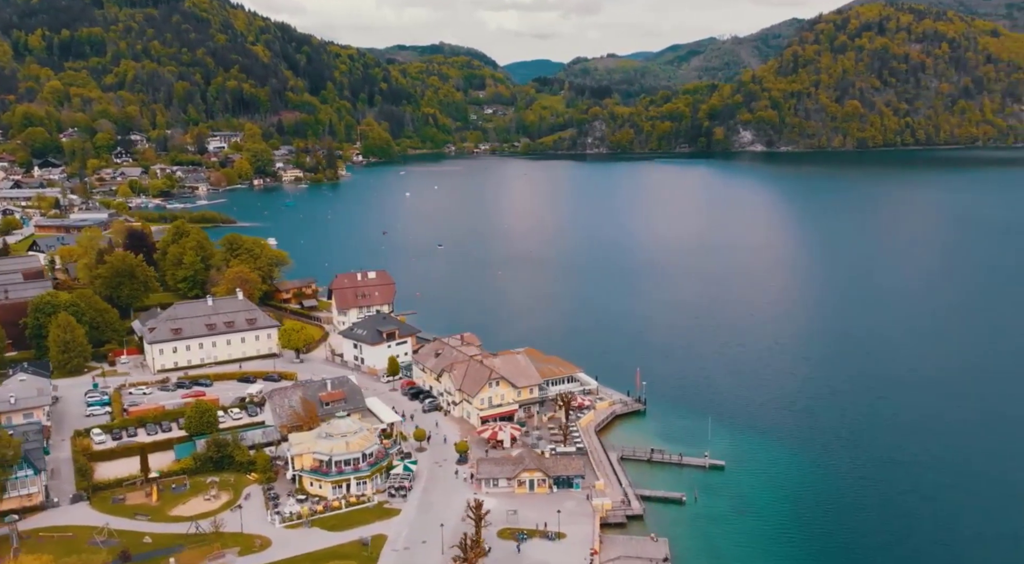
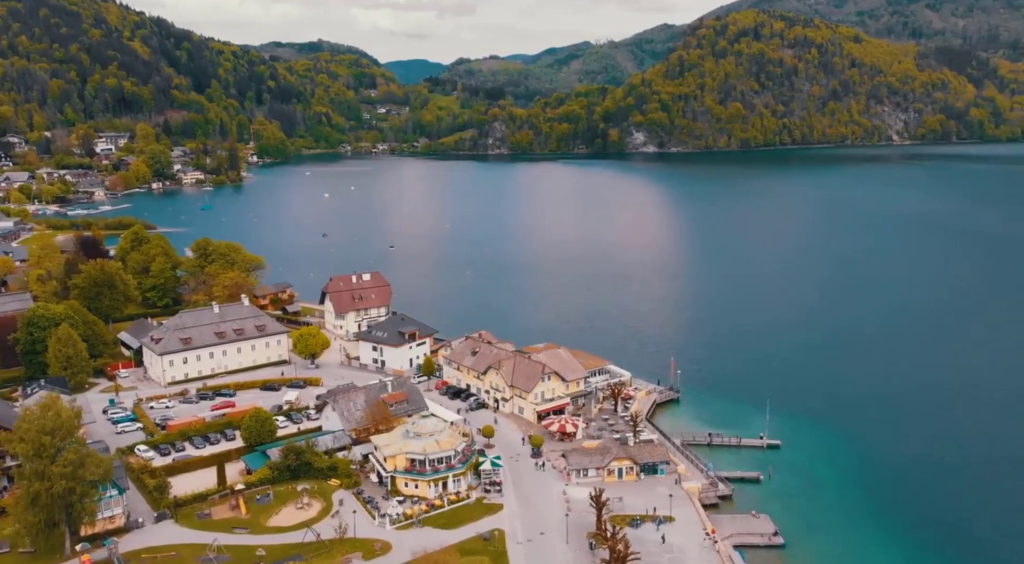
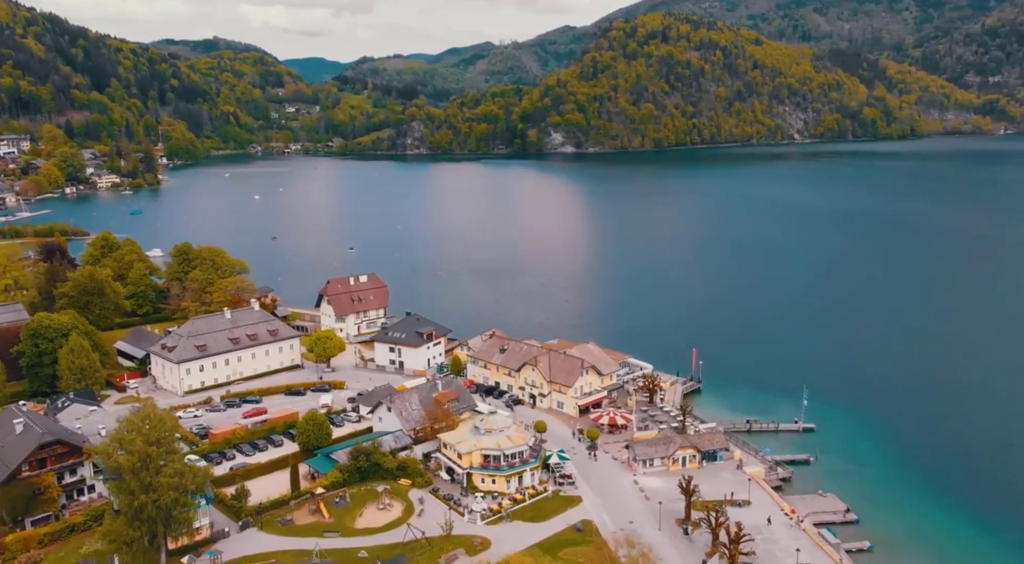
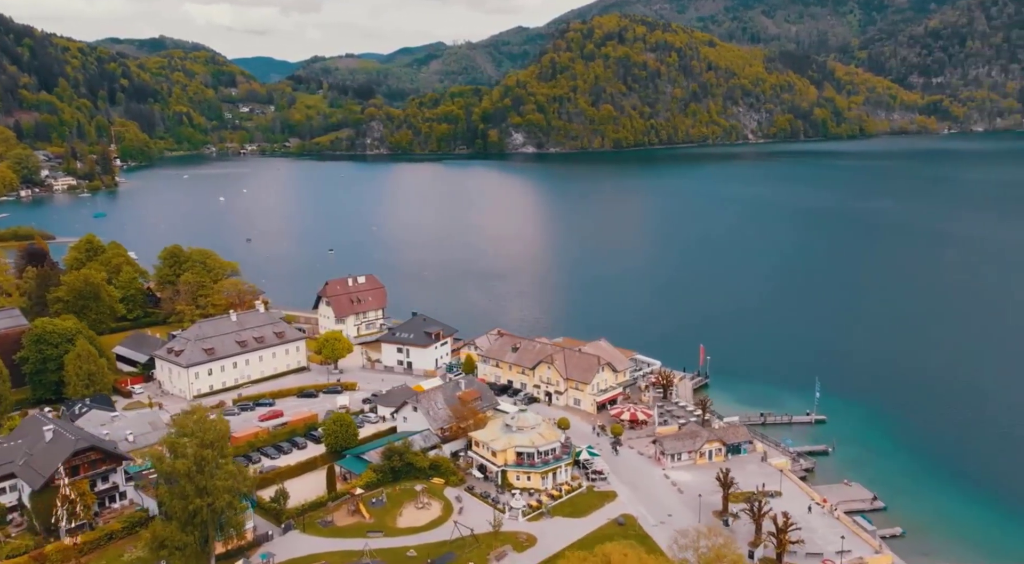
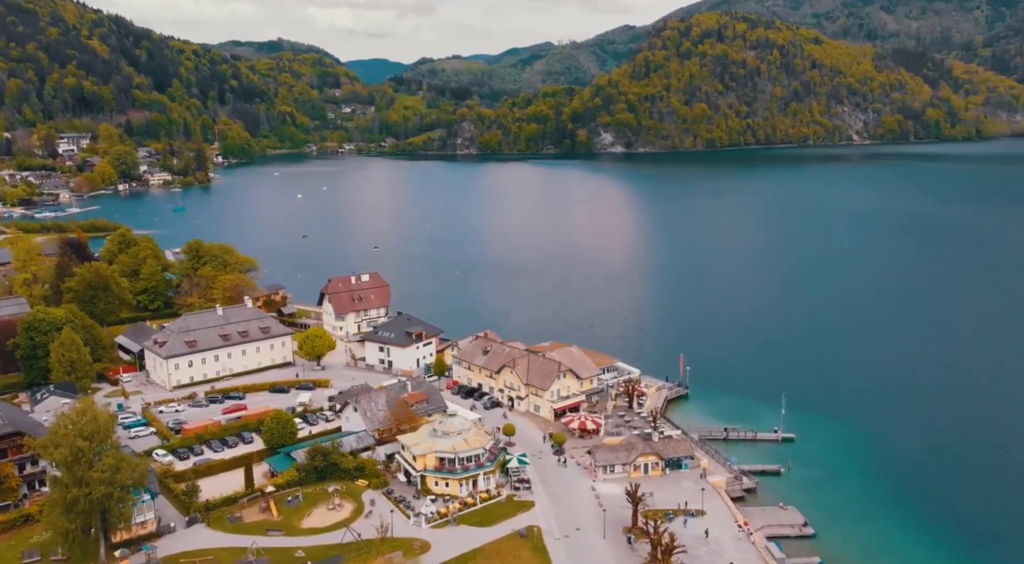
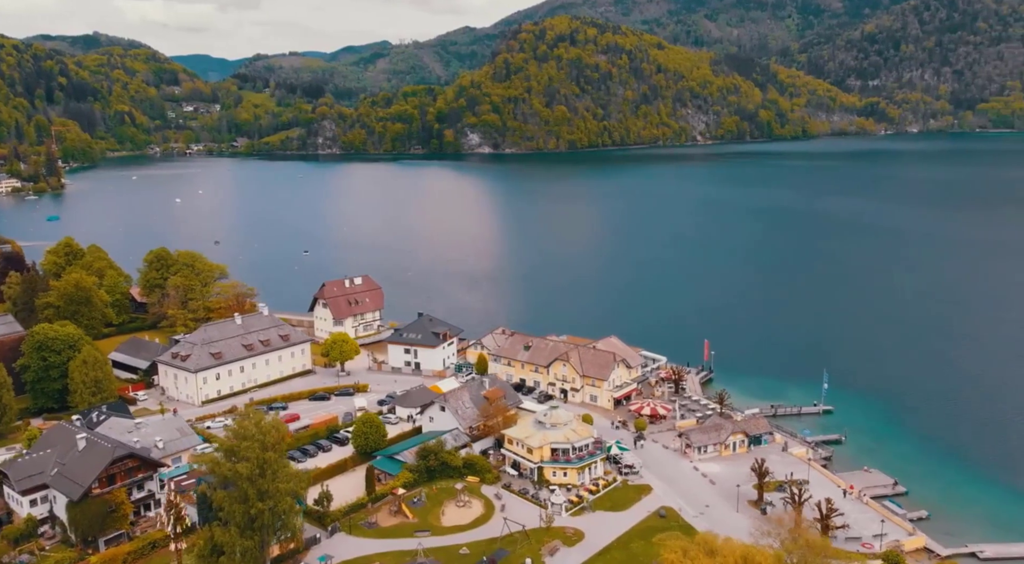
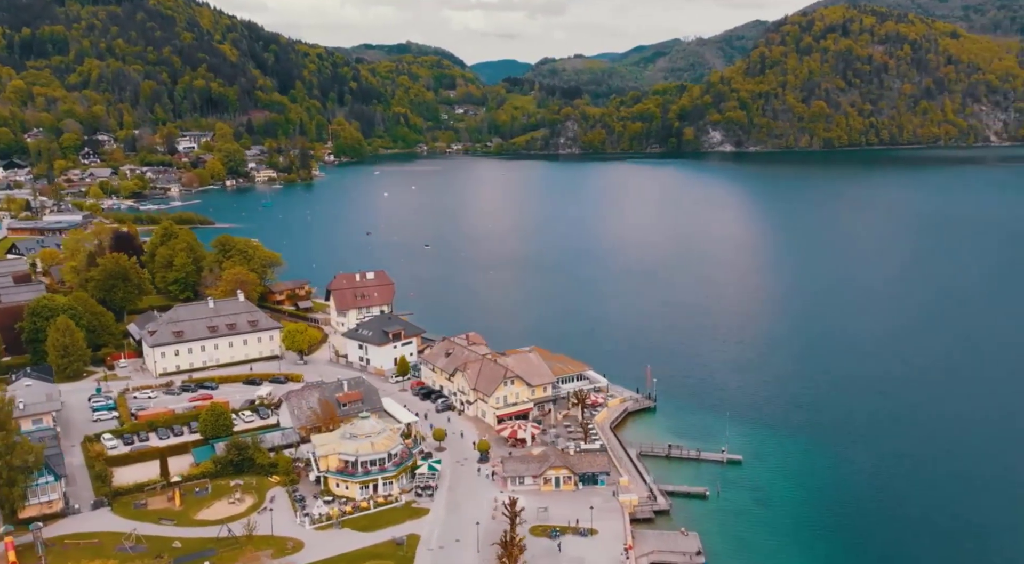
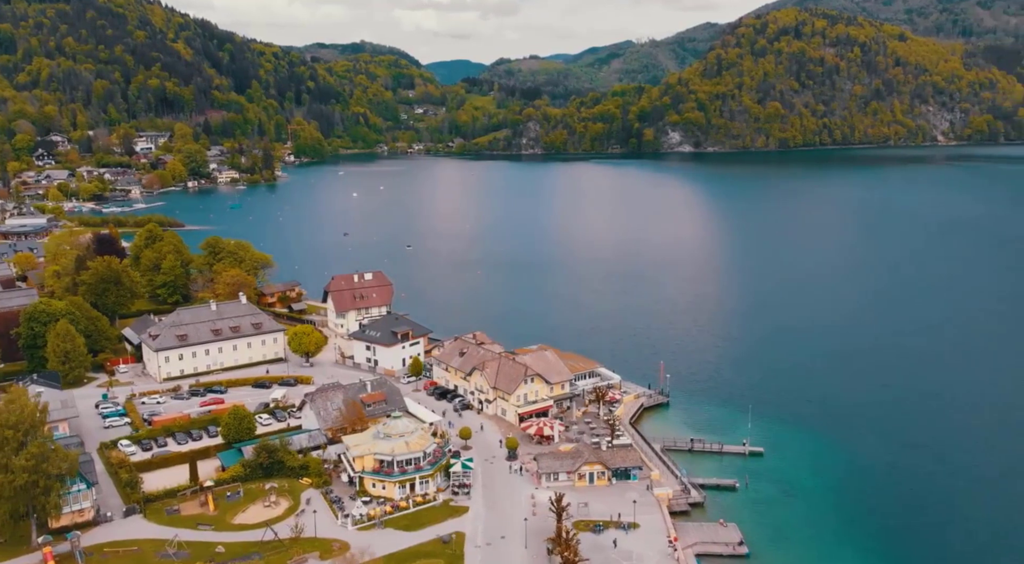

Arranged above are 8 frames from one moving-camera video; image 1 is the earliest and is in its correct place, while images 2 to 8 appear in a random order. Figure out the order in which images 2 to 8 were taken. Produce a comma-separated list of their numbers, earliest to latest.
7, 8, 2, 5, 3, 4, 6
